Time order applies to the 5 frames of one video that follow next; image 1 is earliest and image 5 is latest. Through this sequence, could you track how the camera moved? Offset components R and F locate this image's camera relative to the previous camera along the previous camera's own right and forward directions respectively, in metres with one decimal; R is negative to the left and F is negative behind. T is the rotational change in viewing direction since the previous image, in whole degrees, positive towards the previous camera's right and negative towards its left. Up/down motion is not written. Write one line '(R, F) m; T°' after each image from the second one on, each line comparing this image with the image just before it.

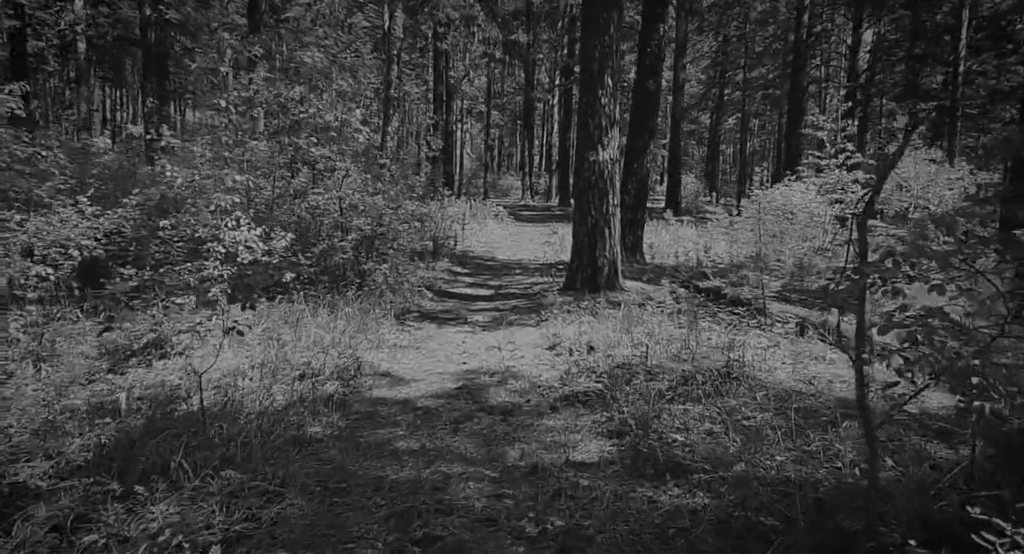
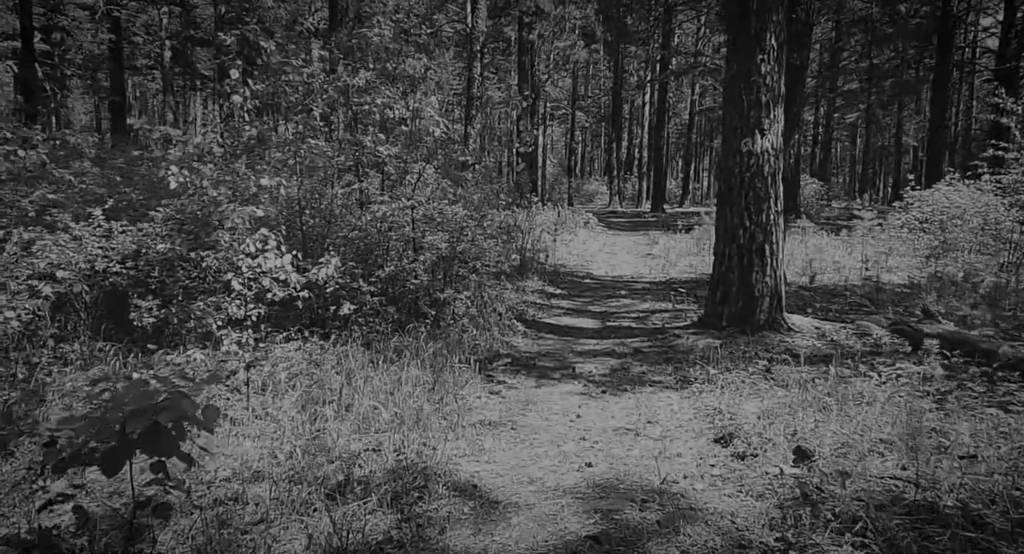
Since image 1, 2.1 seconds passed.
(-0.5, +2.8) m; -6°
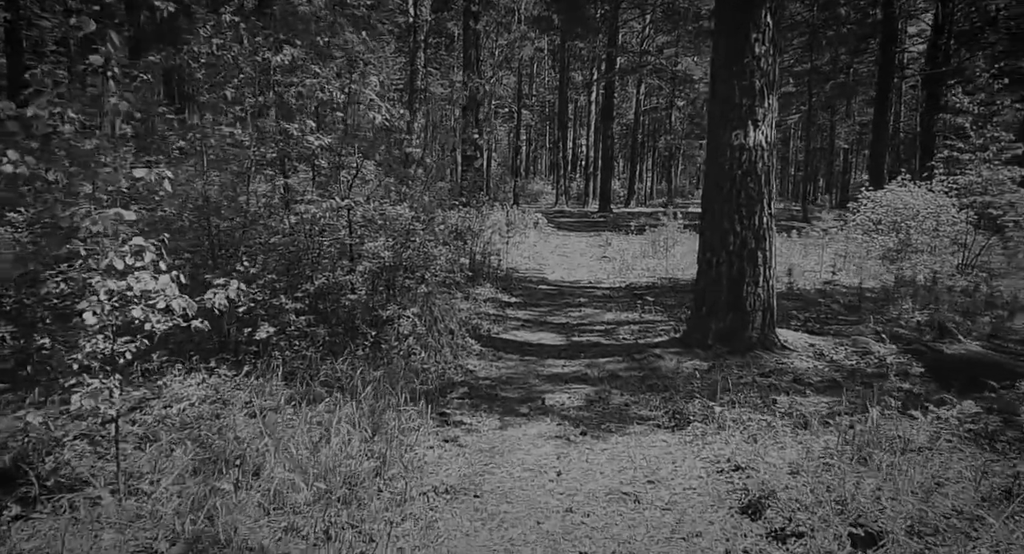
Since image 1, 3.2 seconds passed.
(-0.1, +1.3) m; +4°
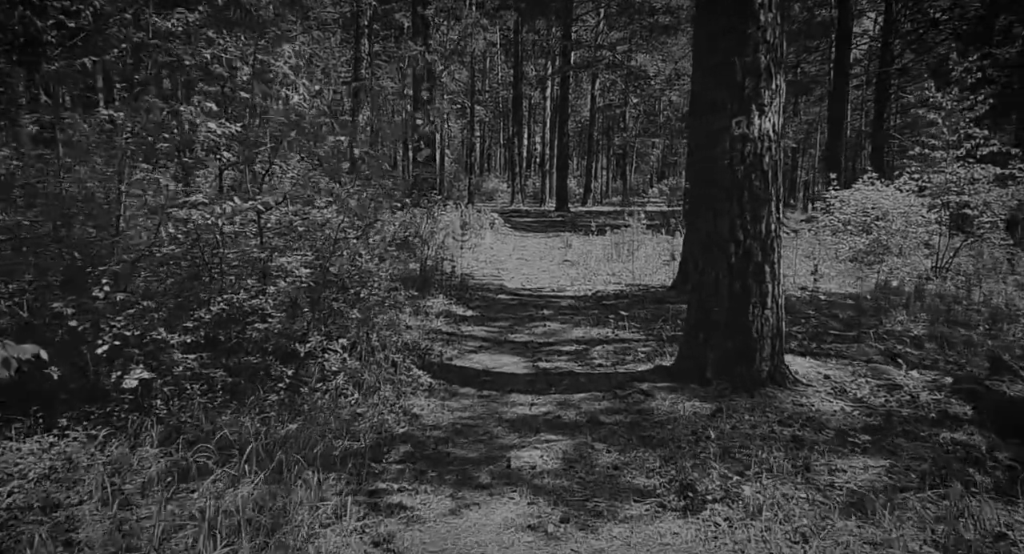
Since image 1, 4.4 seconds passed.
(0.0, +1.5) m; +3°
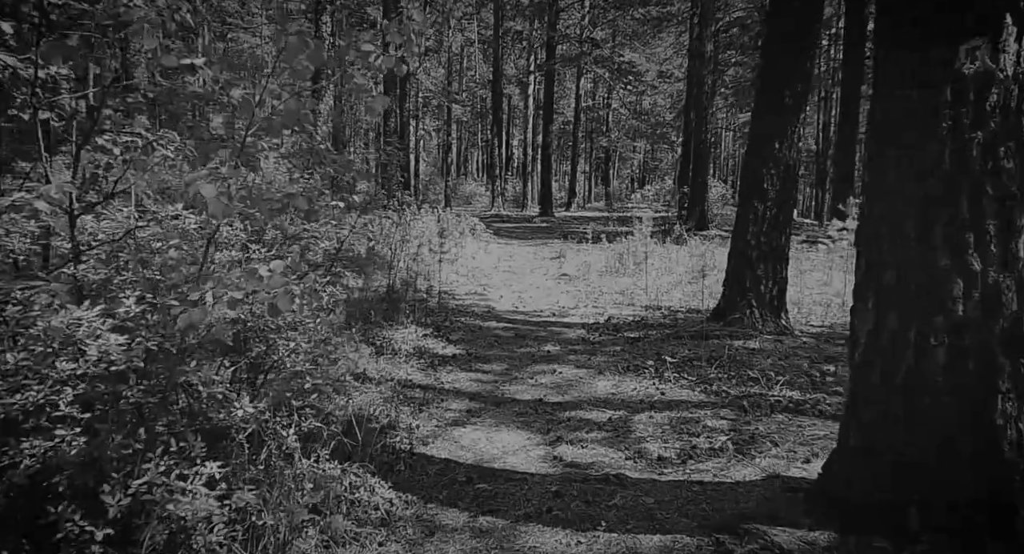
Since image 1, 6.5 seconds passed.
(-0.2, +3.1) m; +2°
